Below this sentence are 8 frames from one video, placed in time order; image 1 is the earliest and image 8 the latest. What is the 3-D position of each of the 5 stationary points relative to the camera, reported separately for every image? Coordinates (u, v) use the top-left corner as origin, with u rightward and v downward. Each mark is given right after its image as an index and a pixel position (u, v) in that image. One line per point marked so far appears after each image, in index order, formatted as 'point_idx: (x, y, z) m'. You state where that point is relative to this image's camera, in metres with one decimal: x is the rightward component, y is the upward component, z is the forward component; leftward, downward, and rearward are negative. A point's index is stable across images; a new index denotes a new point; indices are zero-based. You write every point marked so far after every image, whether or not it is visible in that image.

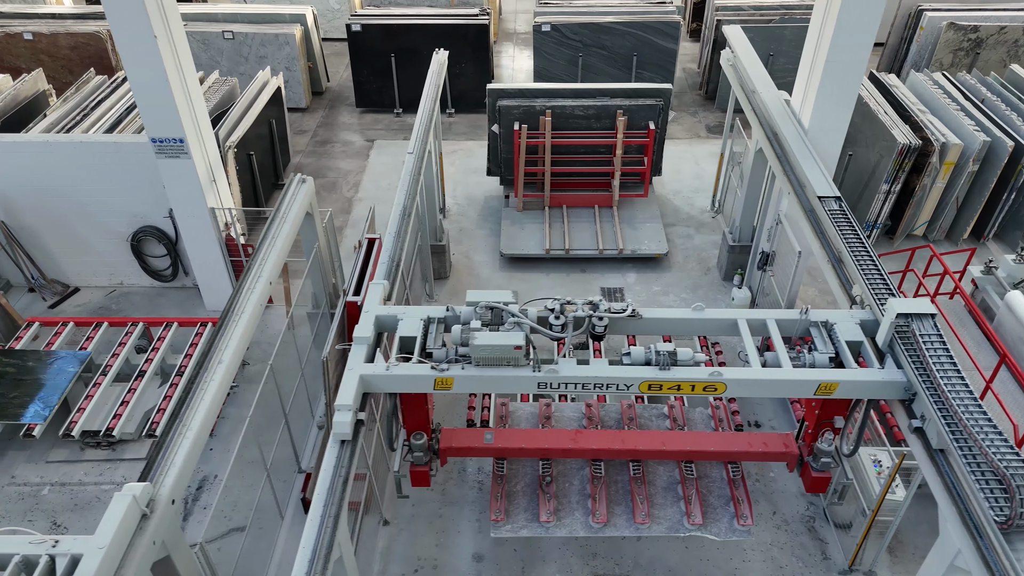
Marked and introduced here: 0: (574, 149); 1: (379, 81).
0: (+0.6, +1.4, +9.8) m
1: (-1.8, +2.7, +13.1) m
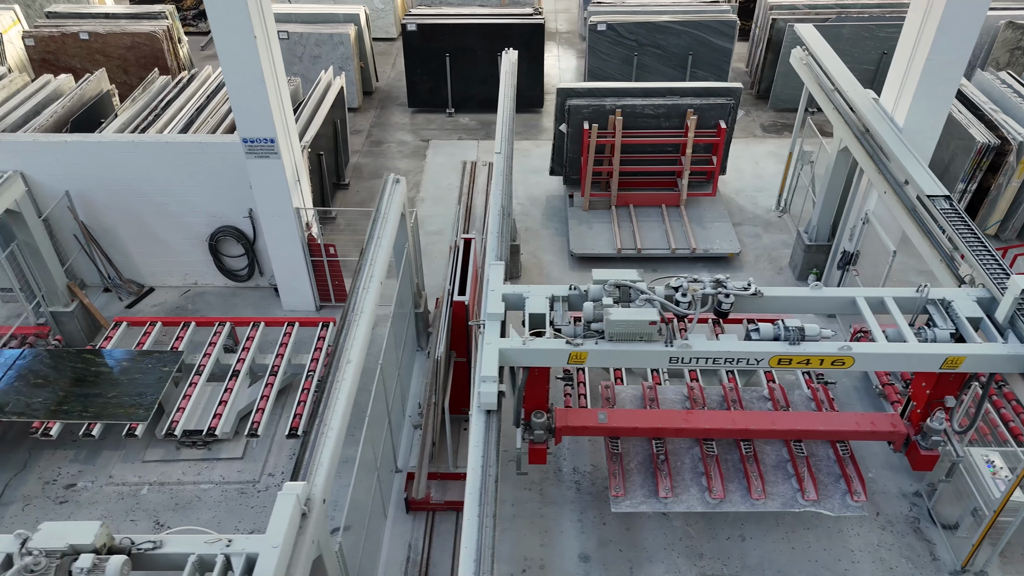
0: (+1.3, +1.4, +9.8) m
1: (-1.1, +2.7, +13.1) m
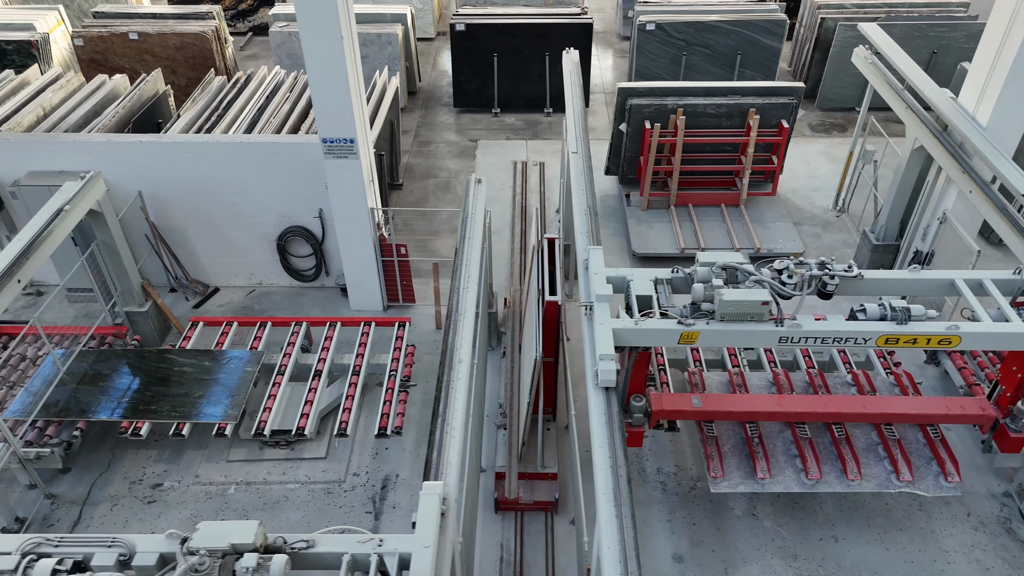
0: (+1.9, +1.4, +9.8) m
1: (-0.4, +2.7, +13.1) m
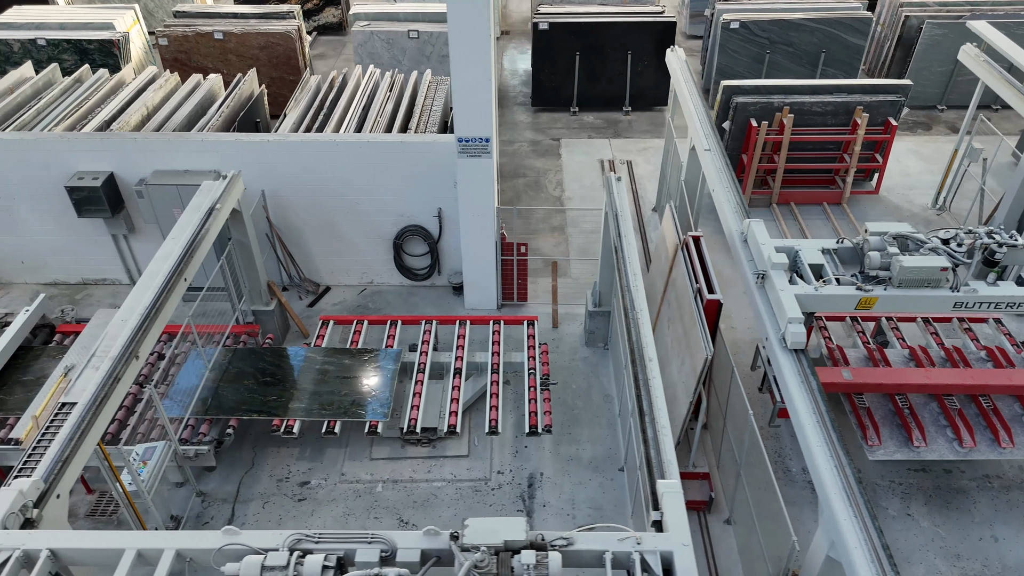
0: (+2.9, +1.4, +9.7) m
1: (+0.6, +2.8, +13.1) m
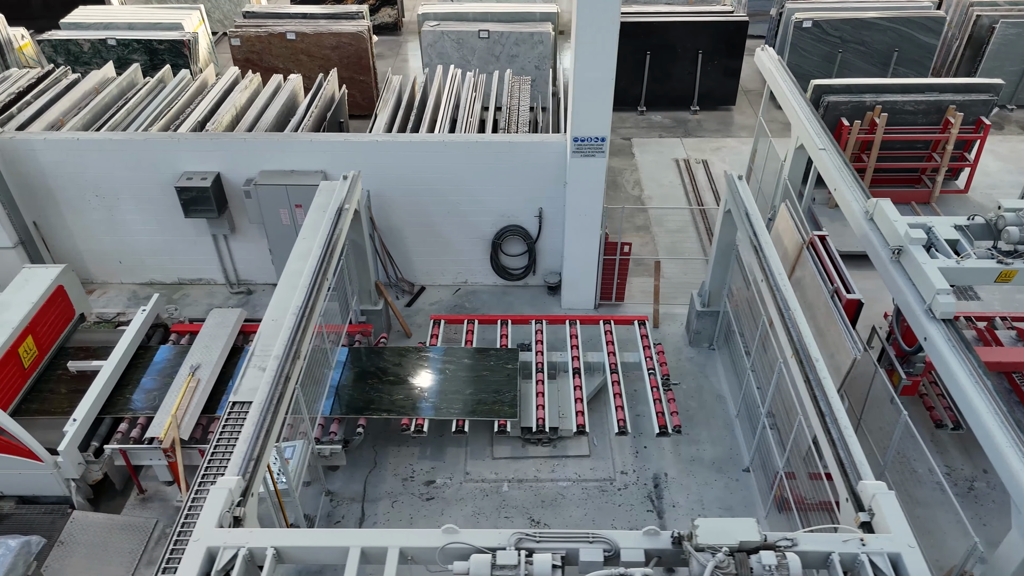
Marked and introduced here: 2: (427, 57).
0: (+3.8, +1.4, +9.7) m
1: (+1.5, +2.8, +13.1) m
2: (-1.1, +3.0, +12.8) m
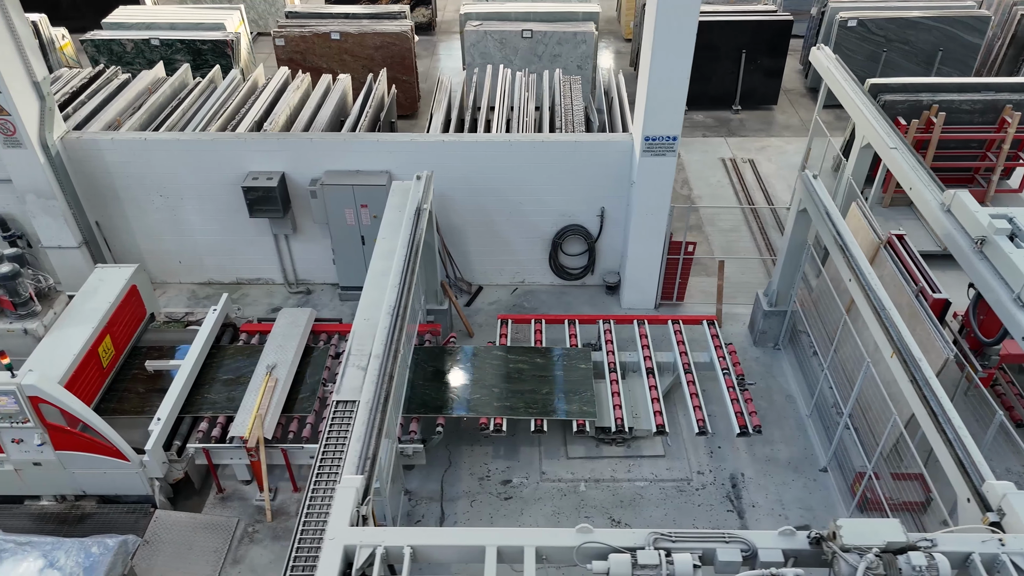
0: (+4.3, +1.4, +9.7) m
1: (+2.1, +2.8, +13.1) m
2: (-0.6, +3.0, +12.9) m
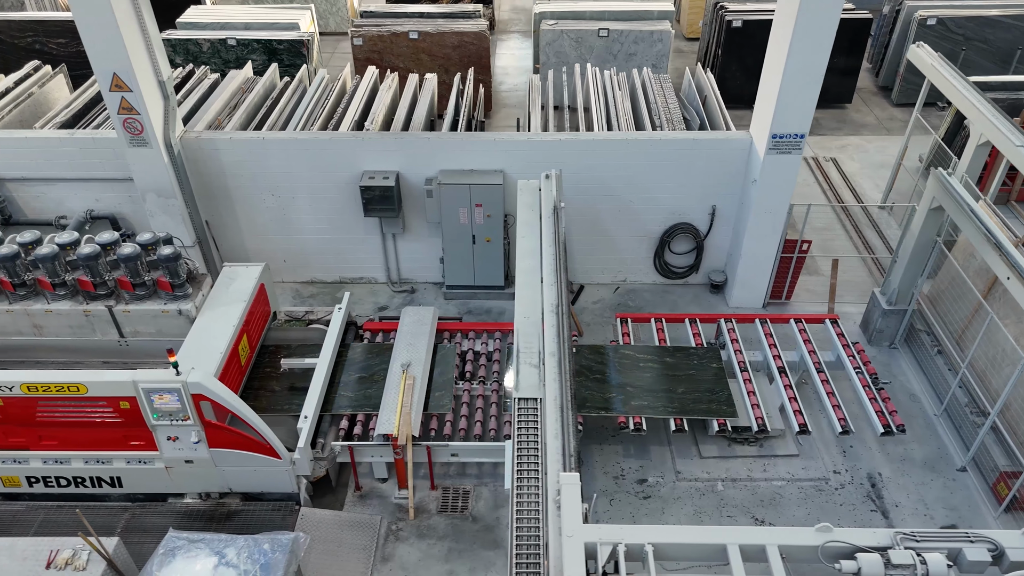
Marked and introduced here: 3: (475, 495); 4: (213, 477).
0: (+5.3, +1.4, +9.6) m
1: (+3.1, +2.8, +13.0) m
2: (+0.4, +3.0, +12.9) m
3: (-0.2, -1.4, +6.5) m
4: (-1.8, -1.2, +6.1) m
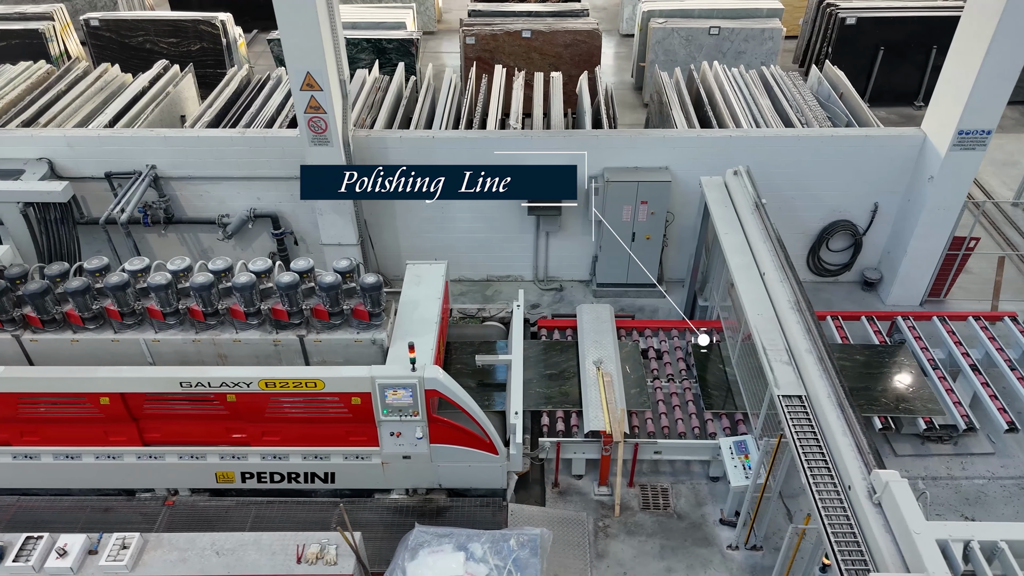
0: (+6.6, +1.4, +9.5) m
1: (+4.5, +2.8, +13.0) m
2: (+1.9, +3.1, +12.8) m
3: (+1.1, -1.4, +6.5) m
4: (-0.5, -1.1, +6.1) m
